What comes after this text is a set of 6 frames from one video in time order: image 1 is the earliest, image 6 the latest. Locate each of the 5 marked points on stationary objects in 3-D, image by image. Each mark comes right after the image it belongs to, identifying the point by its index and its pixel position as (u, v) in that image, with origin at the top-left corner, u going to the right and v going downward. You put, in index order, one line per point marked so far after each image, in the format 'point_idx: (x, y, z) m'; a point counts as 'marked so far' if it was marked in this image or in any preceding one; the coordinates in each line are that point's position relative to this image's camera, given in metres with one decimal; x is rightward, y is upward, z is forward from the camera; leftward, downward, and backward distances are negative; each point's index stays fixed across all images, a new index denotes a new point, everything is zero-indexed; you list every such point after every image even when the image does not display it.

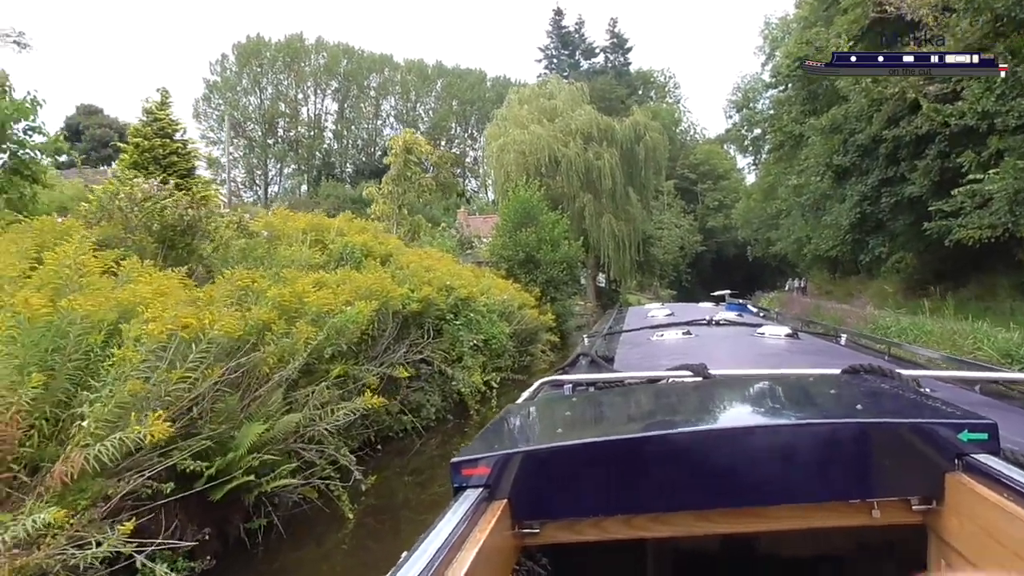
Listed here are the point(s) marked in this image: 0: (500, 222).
0: (-0.3, +1.4, +15.1) m
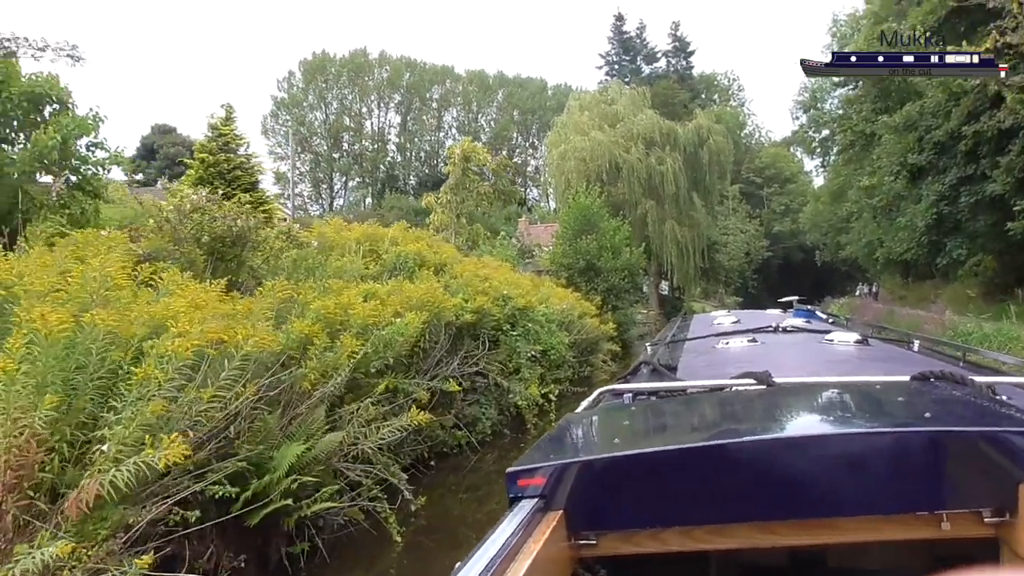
0: (+0.9, +1.2, +14.9) m
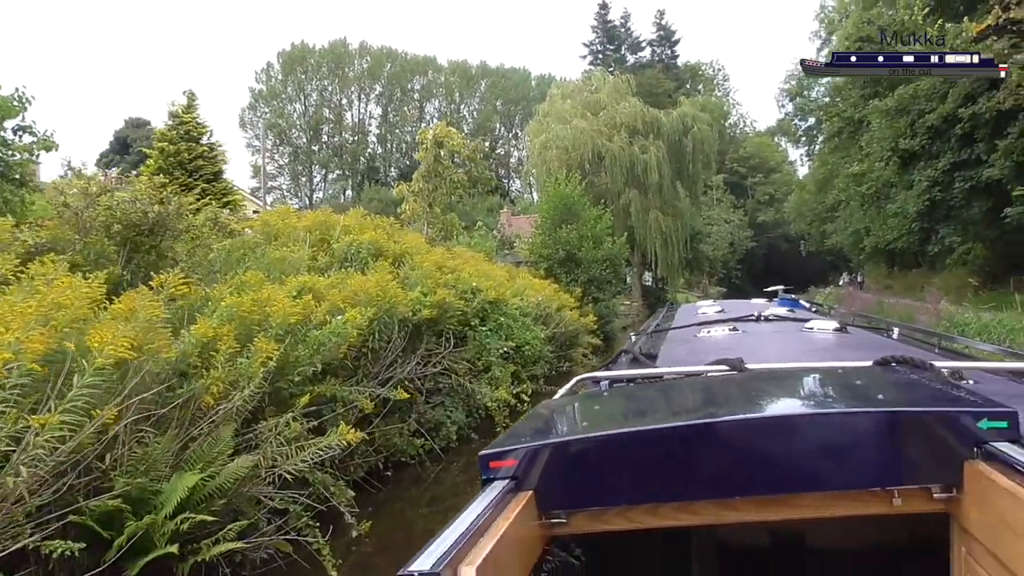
0: (+0.5, +1.4, +14.7) m
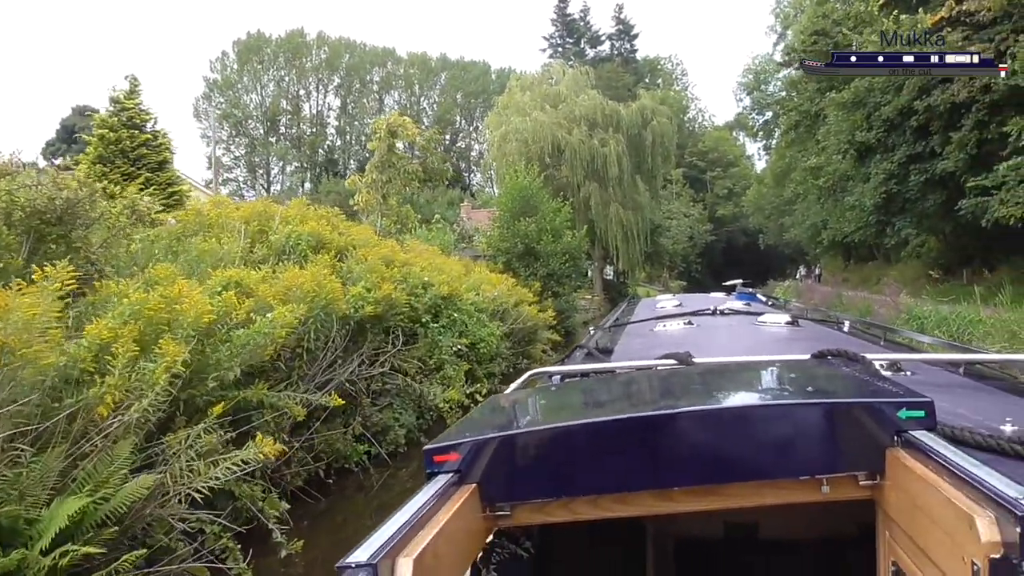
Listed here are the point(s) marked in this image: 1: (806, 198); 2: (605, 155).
0: (-0.2, +1.5, +14.6) m
1: (+7.9, +2.4, +19.8) m
2: (+2.3, +3.2, +17.7) m
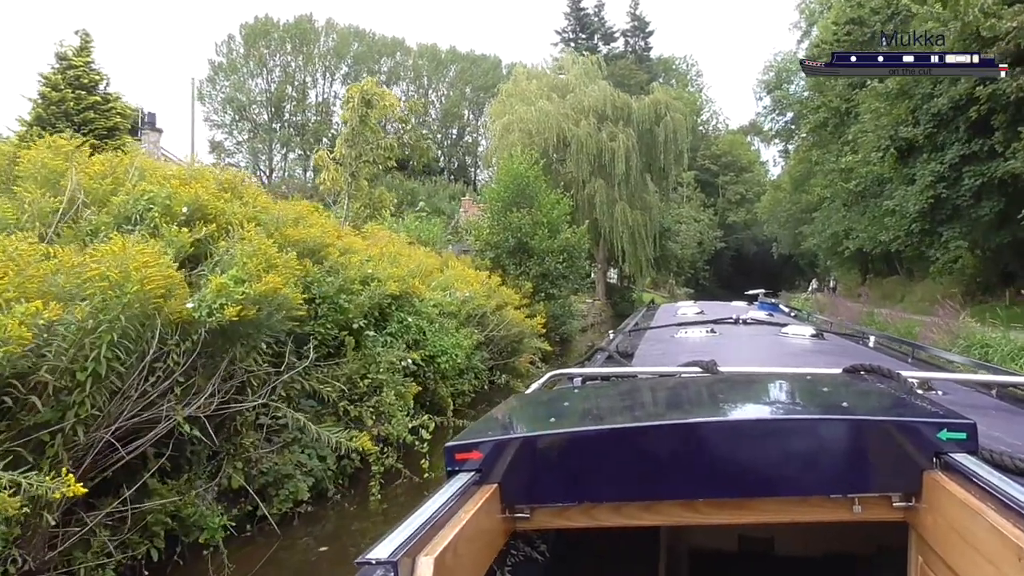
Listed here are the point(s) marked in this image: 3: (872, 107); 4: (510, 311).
0: (-0.2, +1.5, +13.8) m
1: (+8.0, +2.1, +19.0) m
2: (+2.4, +3.1, +16.9) m
3: (+6.5, +3.2, +13.8) m
4: (+0.2, -0.3, +10.1) m
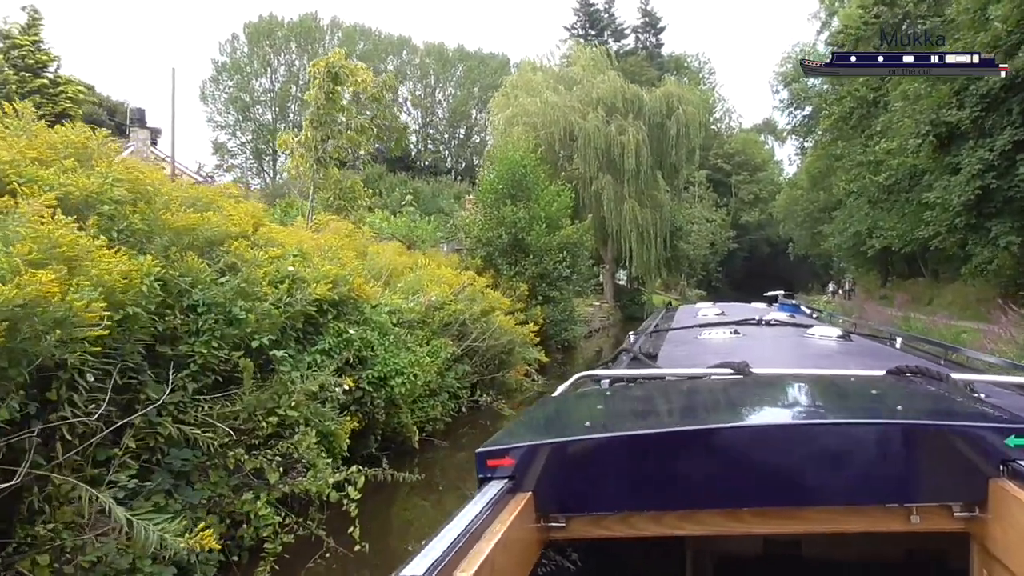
0: (-0.2, +1.5, +13.2) m
1: (+8.2, +2.0, +18.3) m
2: (+2.5, +3.1, +16.3) m
3: (+6.6, +3.1, +13.1) m
4: (+0.2, -0.3, +9.5) m
